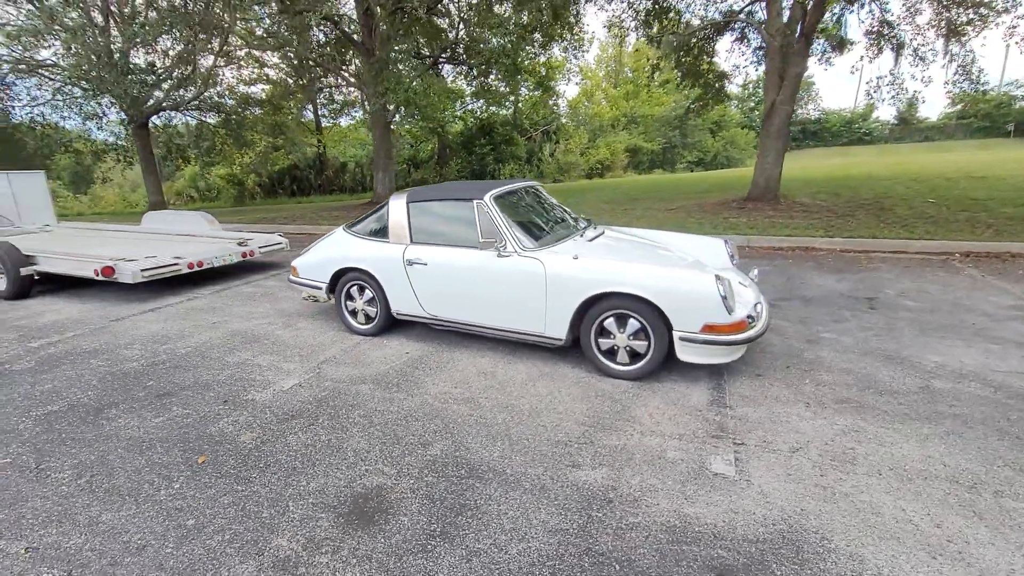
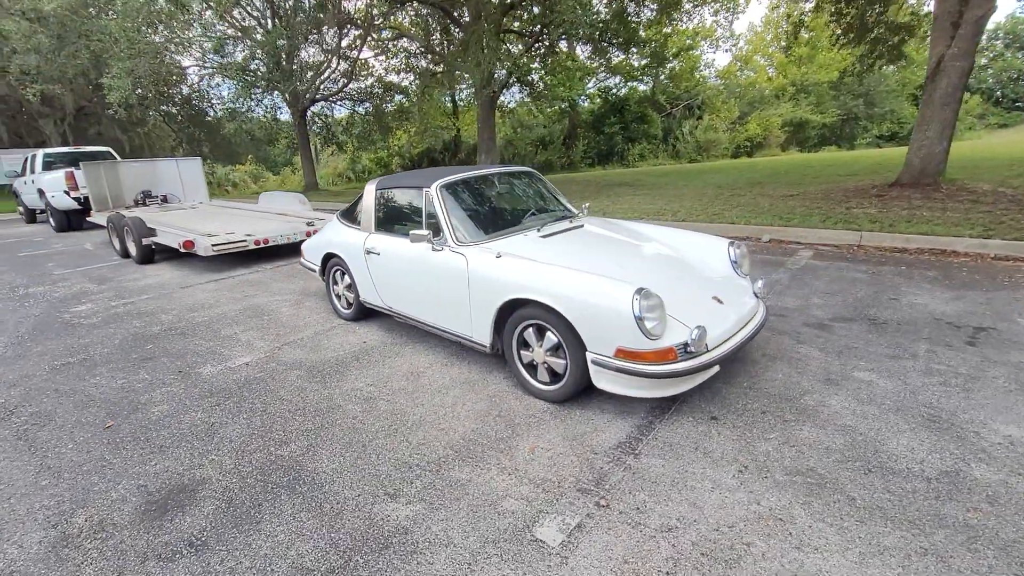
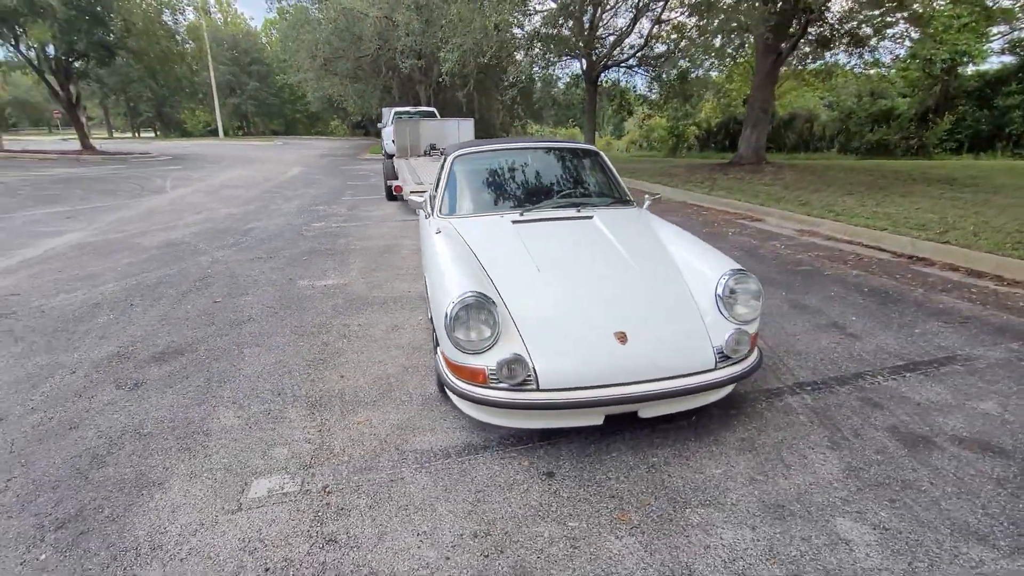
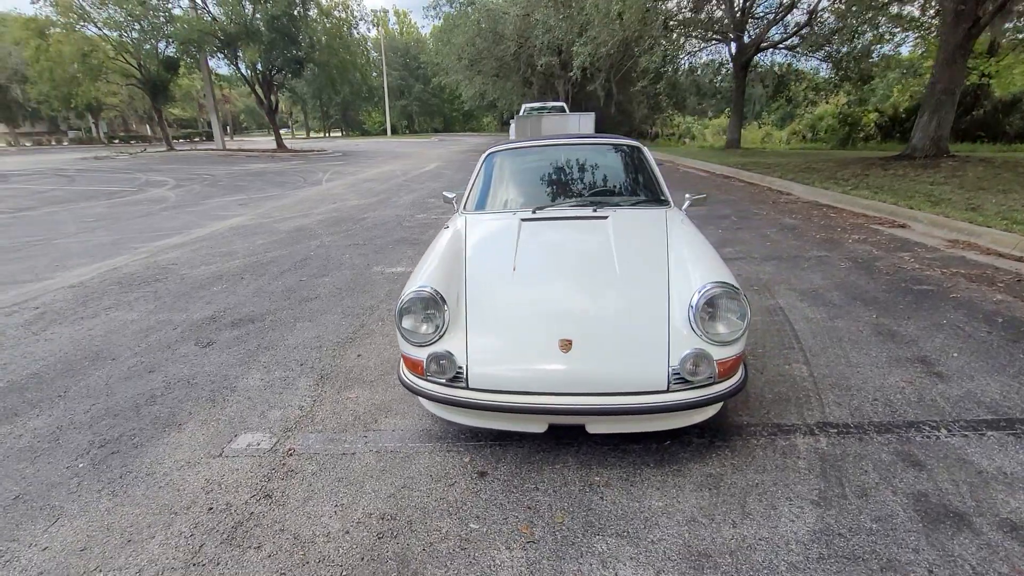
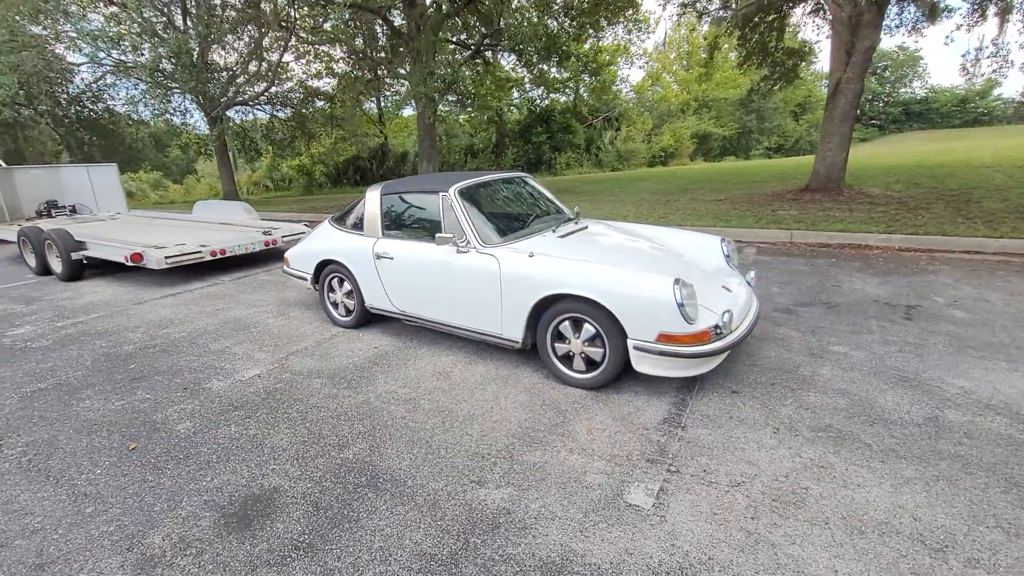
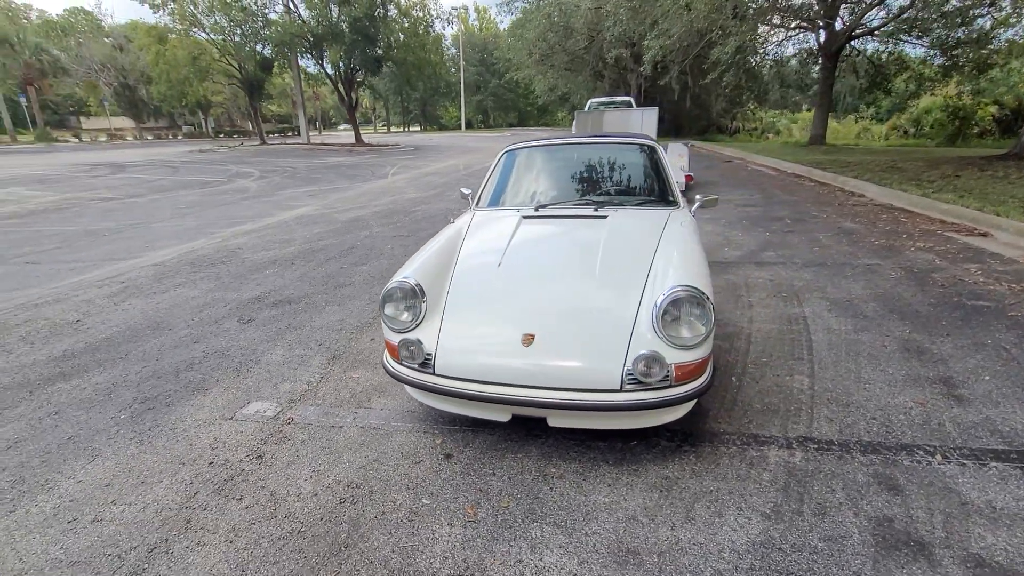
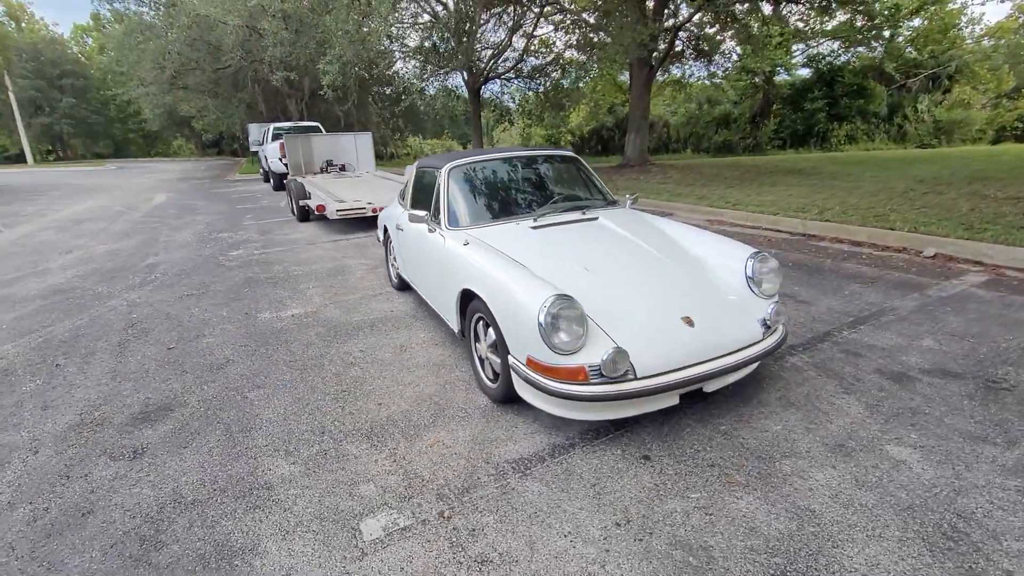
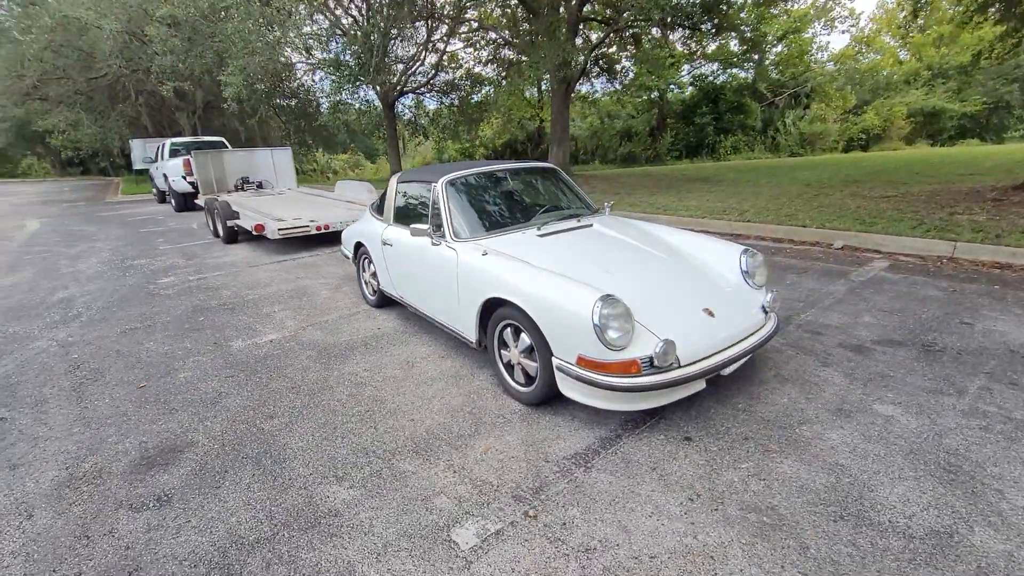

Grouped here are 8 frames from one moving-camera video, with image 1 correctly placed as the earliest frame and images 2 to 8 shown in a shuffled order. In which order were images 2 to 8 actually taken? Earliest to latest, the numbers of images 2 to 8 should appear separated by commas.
5, 2, 8, 7, 3, 4, 6
